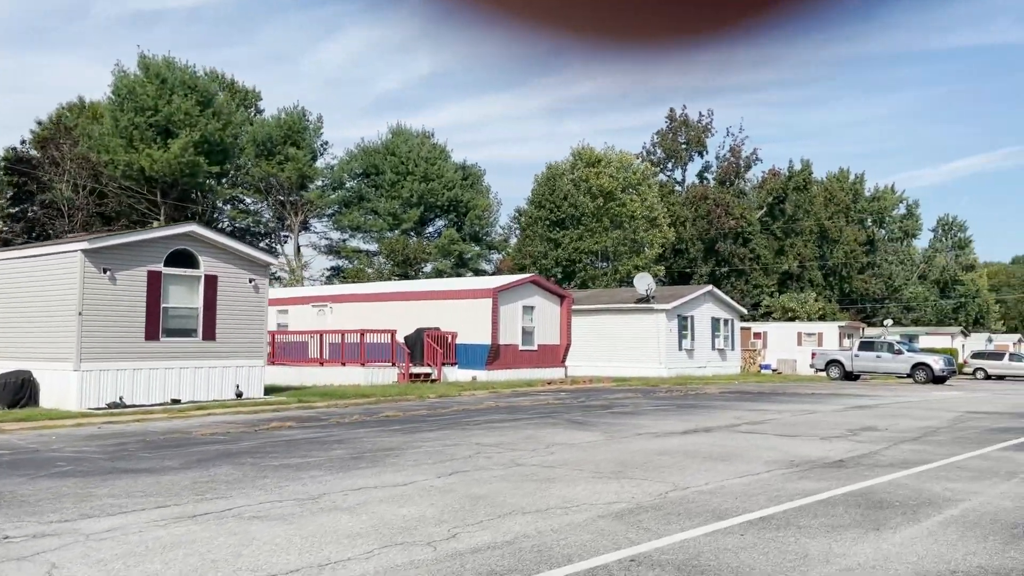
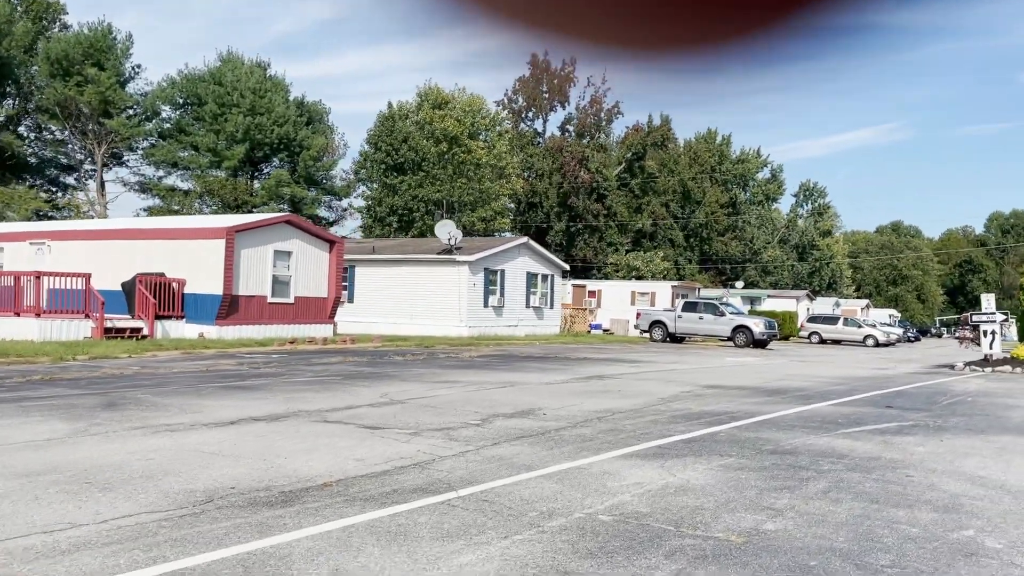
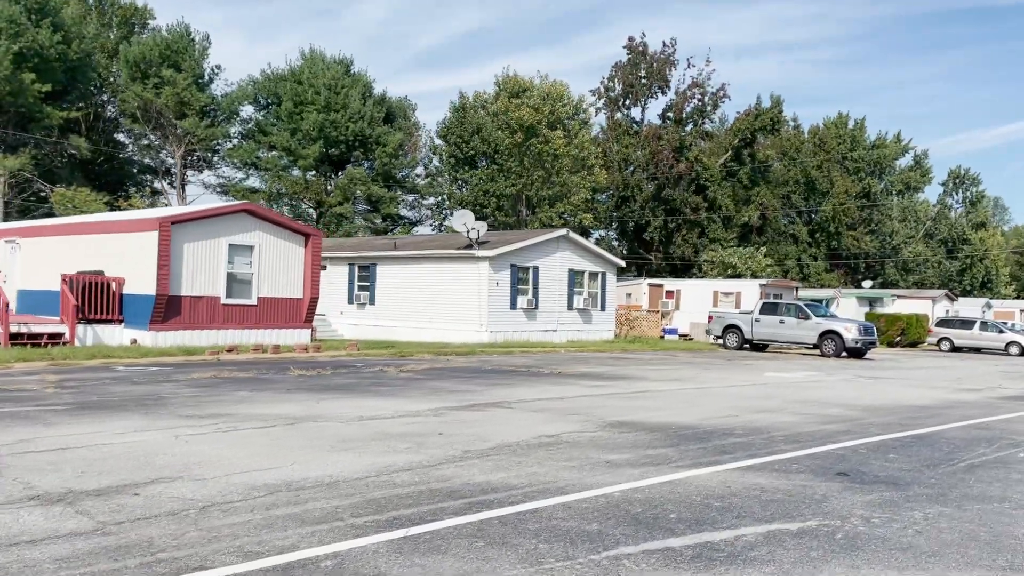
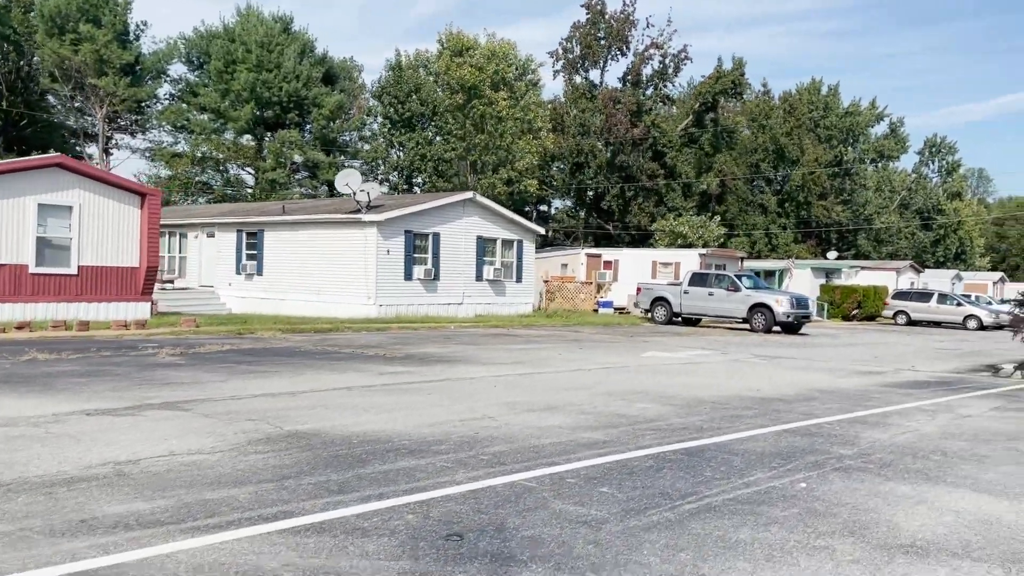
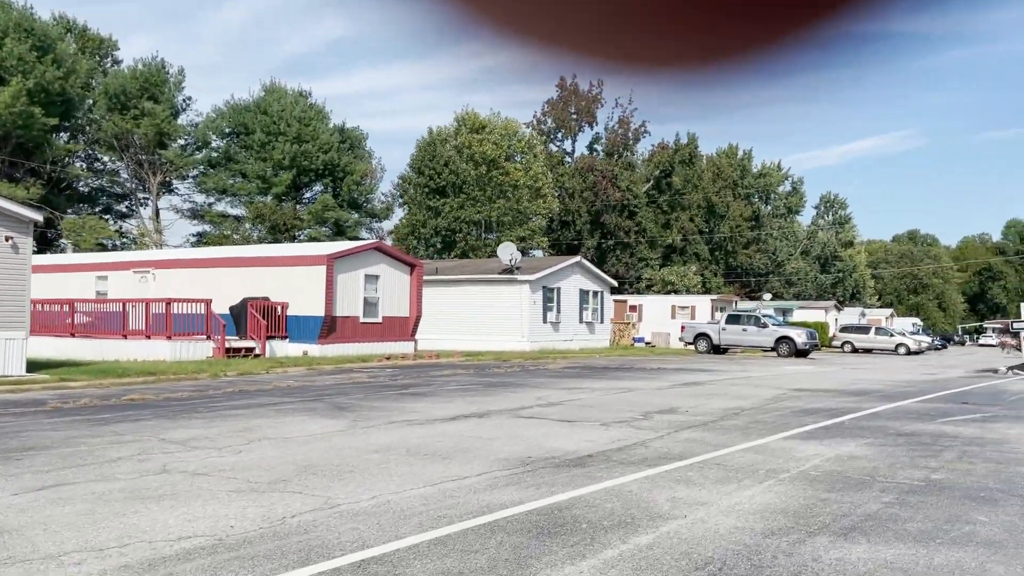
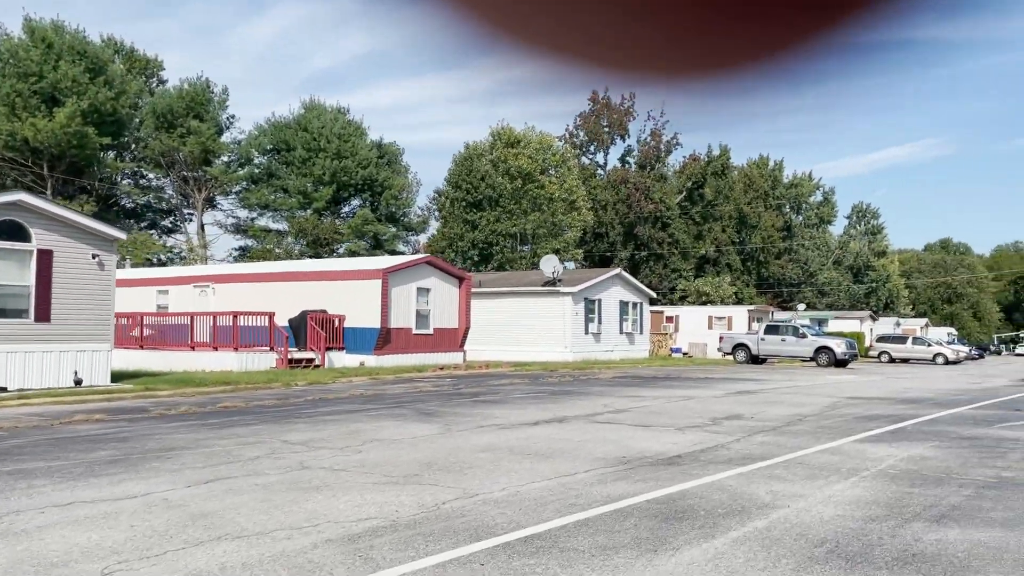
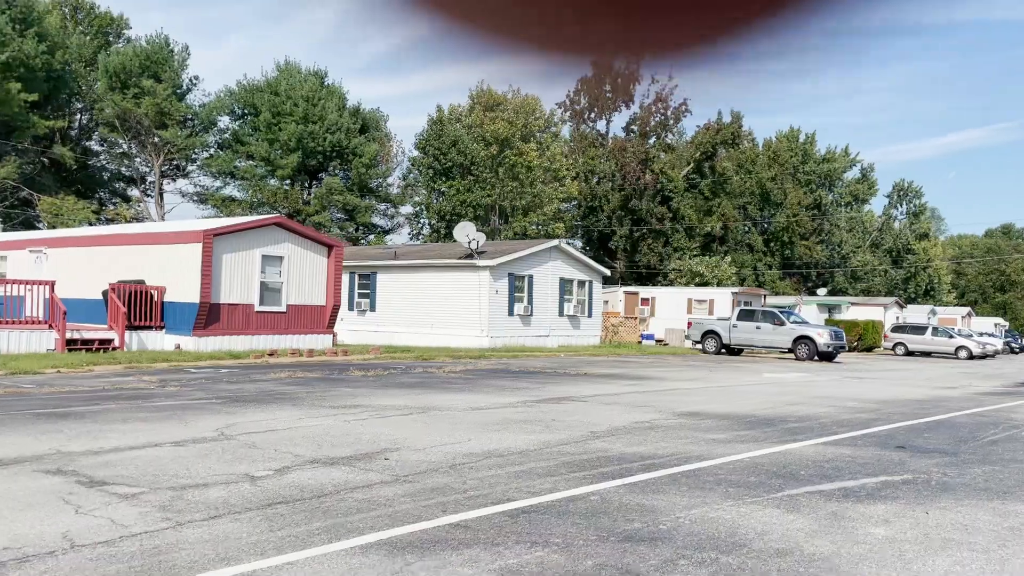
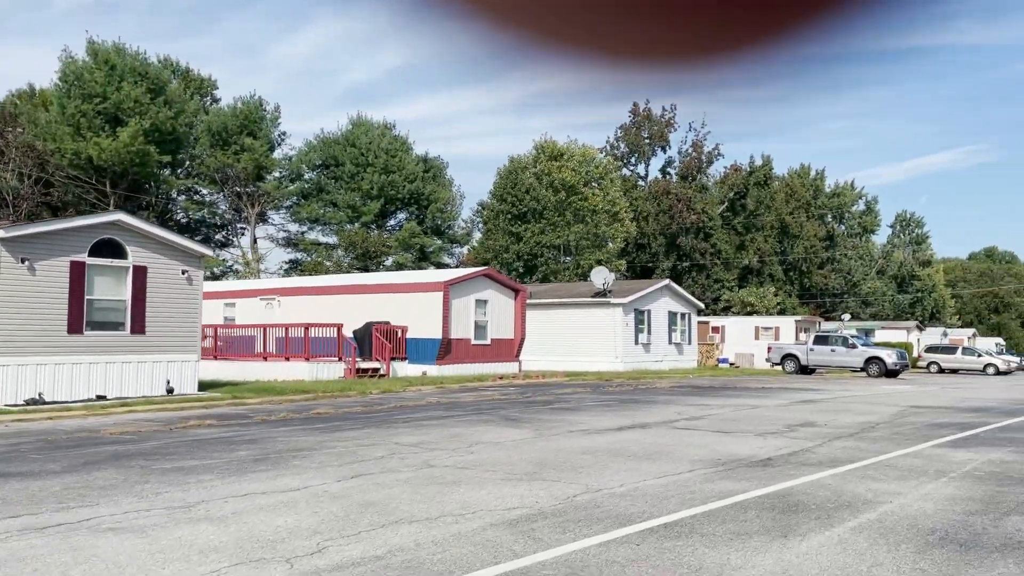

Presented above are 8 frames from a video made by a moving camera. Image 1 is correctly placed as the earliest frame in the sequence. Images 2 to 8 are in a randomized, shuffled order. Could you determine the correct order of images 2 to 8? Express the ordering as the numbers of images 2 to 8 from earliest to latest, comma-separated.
8, 6, 5, 2, 7, 3, 4
